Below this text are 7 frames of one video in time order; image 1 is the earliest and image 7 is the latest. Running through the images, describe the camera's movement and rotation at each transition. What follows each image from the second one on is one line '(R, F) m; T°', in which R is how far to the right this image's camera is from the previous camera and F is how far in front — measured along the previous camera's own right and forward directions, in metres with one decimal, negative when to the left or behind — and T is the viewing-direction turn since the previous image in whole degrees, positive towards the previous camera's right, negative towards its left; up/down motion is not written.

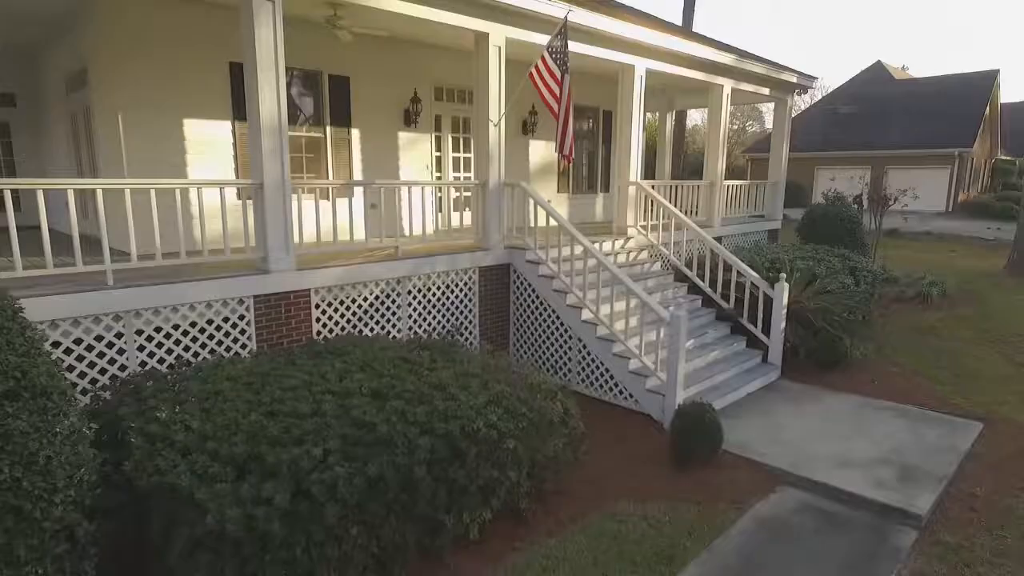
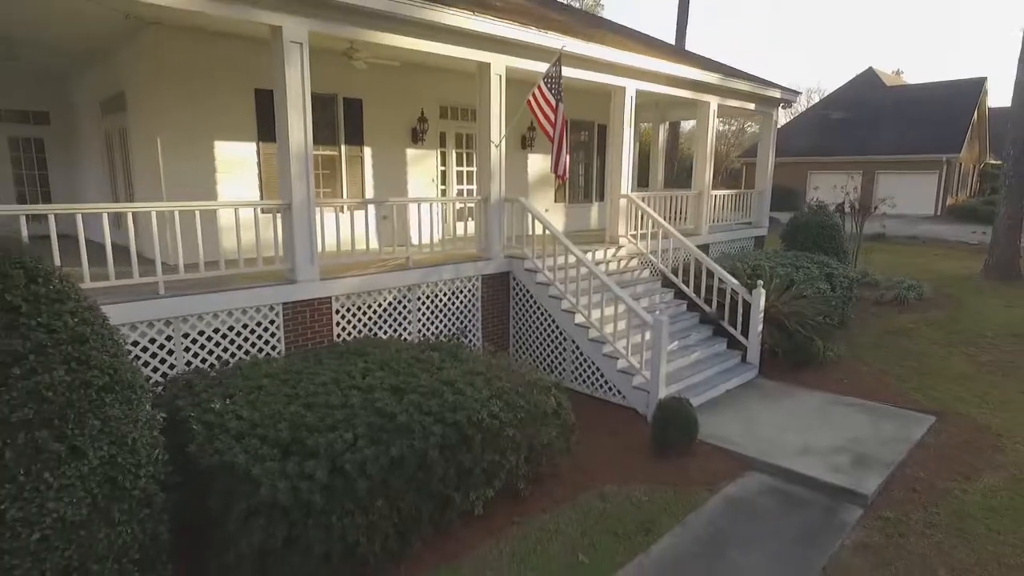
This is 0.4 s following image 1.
(0.0, -0.6) m; 0°
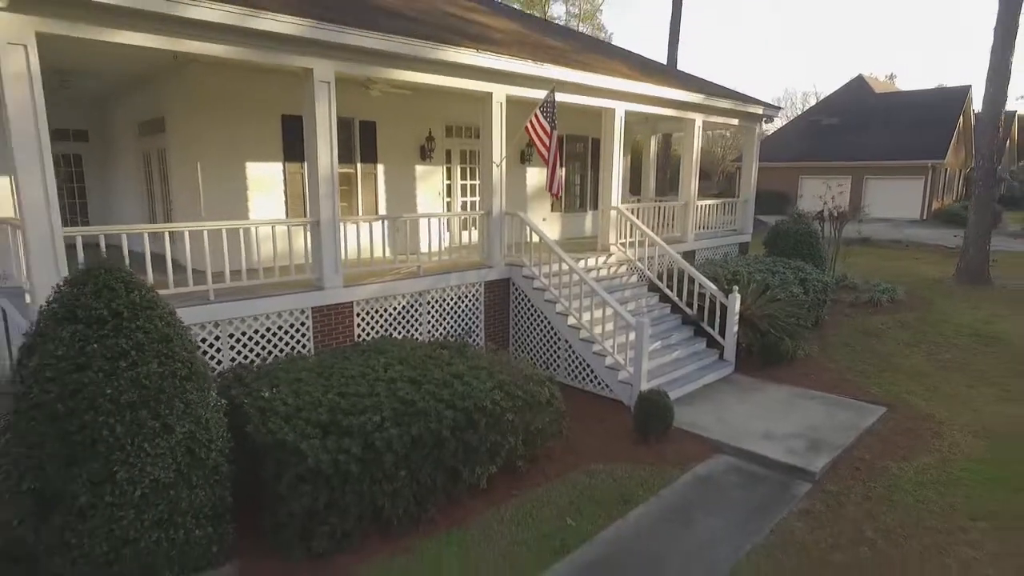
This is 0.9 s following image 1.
(0.0, -0.8) m; 0°
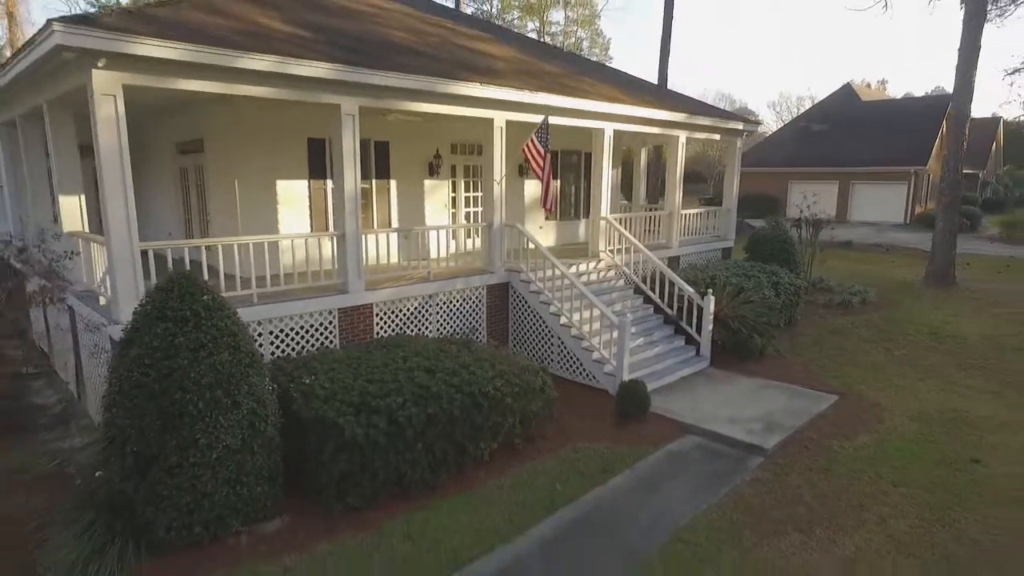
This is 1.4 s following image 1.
(0.0, -1.0) m; 0°
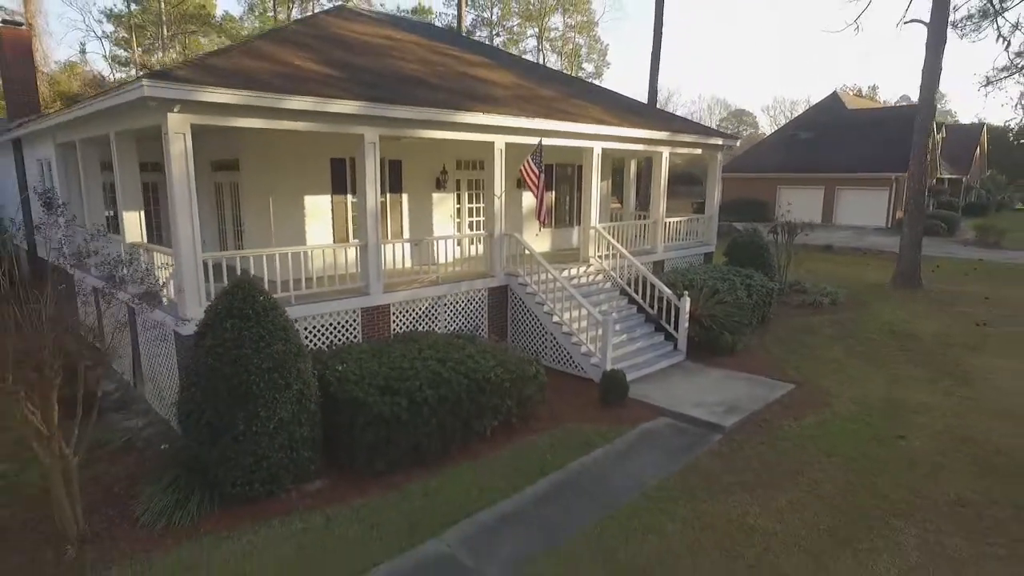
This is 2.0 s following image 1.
(+0.1, -1.2) m; 0°
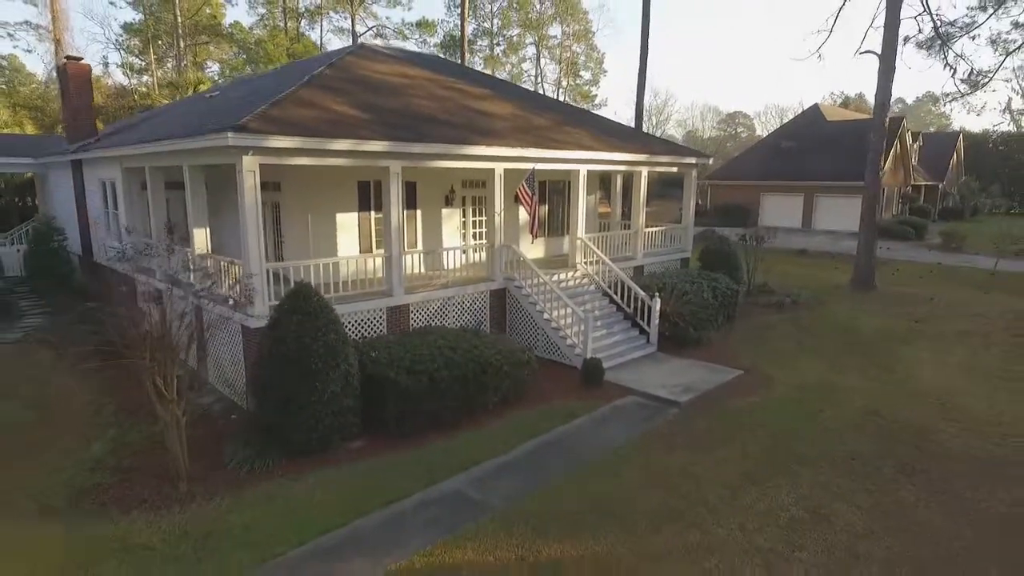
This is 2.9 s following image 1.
(+0.1, -2.0) m; 0°
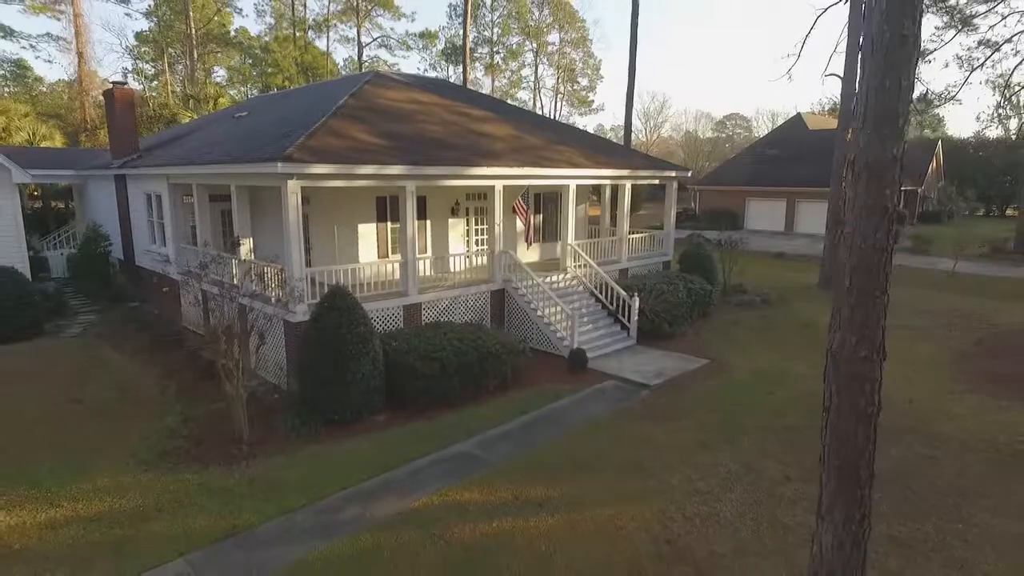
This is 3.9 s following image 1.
(+0.1, -1.9) m; 0°
